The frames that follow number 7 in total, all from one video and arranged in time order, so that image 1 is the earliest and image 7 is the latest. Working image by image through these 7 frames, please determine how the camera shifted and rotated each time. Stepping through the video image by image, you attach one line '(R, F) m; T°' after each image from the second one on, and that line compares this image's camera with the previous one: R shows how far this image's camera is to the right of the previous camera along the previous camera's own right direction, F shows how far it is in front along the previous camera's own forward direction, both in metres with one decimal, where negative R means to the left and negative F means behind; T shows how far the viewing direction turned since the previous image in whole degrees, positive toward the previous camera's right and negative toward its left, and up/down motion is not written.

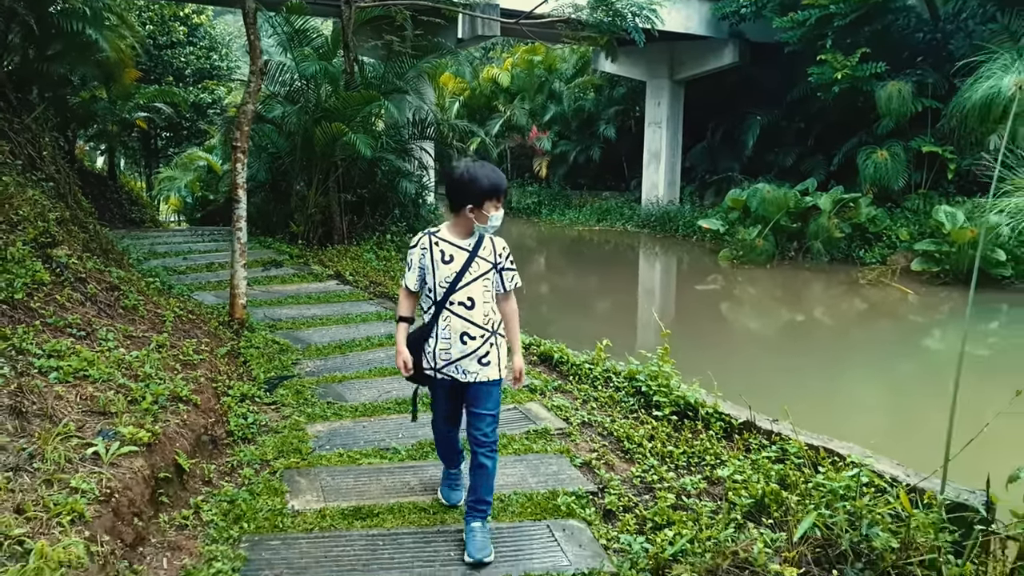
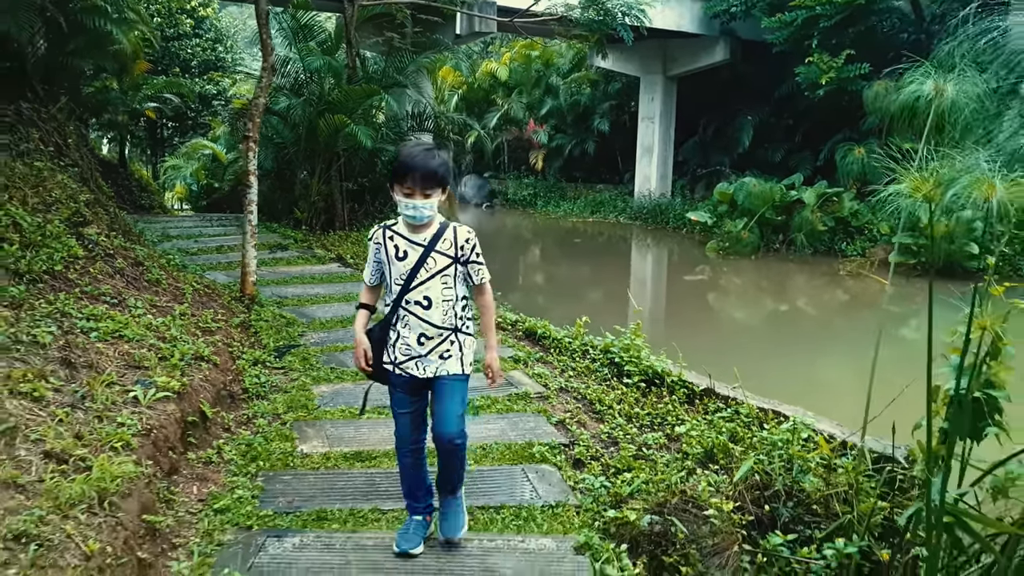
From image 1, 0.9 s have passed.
(+0.1, -0.4) m; 0°
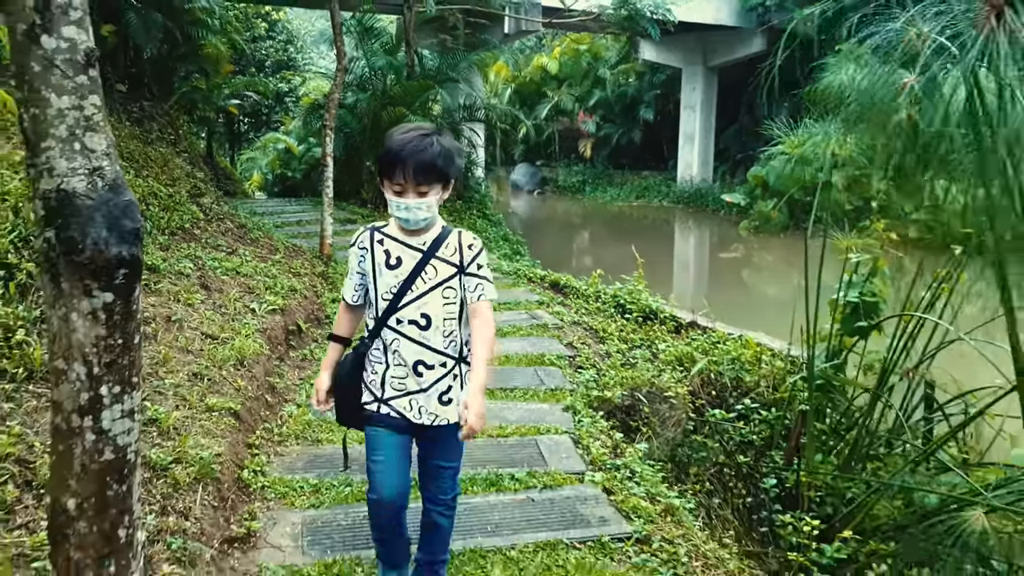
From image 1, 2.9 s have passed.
(+0.2, -1.0) m; -4°
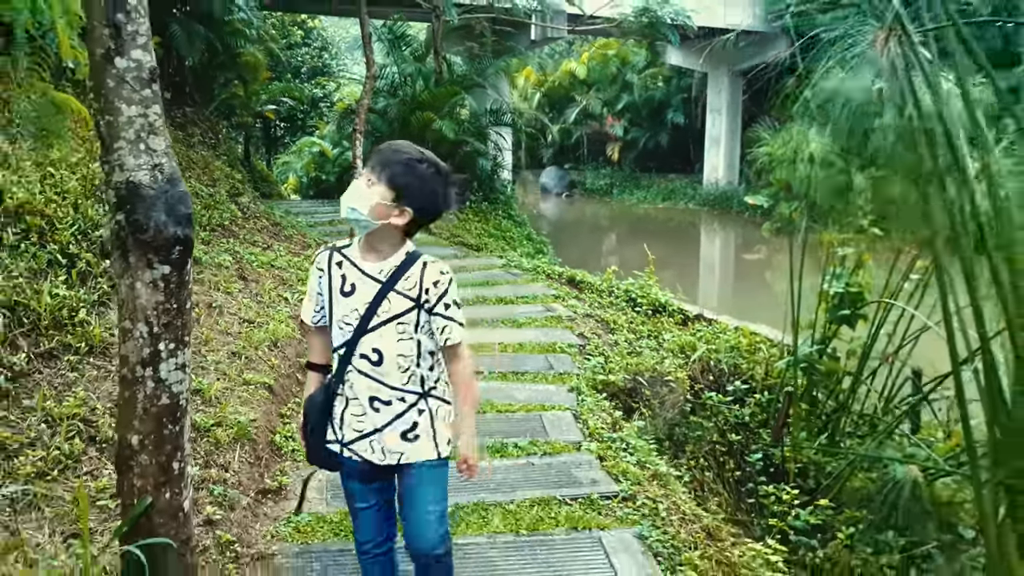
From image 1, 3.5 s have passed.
(+0.1, -0.3) m; -2°
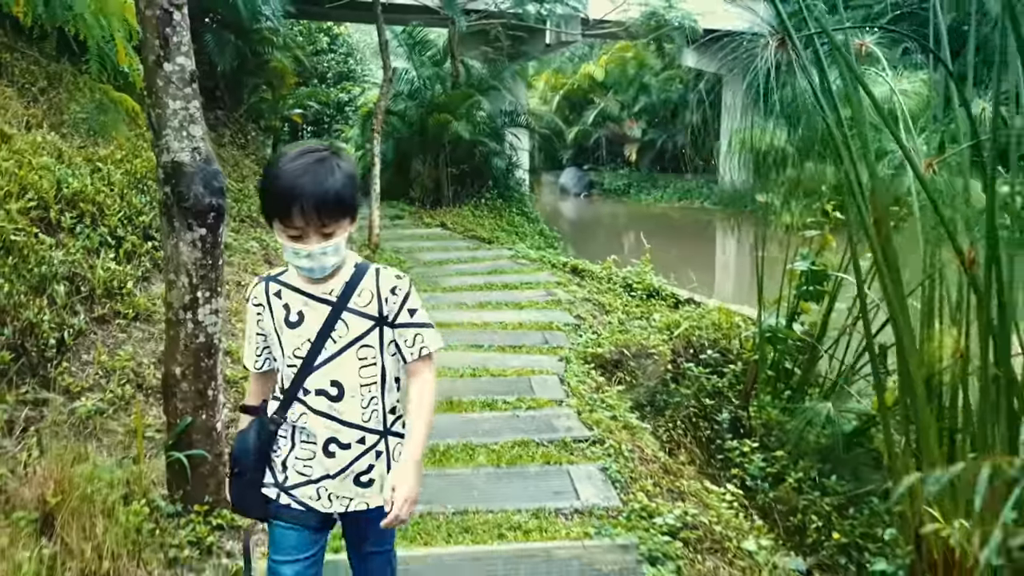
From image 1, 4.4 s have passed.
(+0.2, -0.4) m; -2°
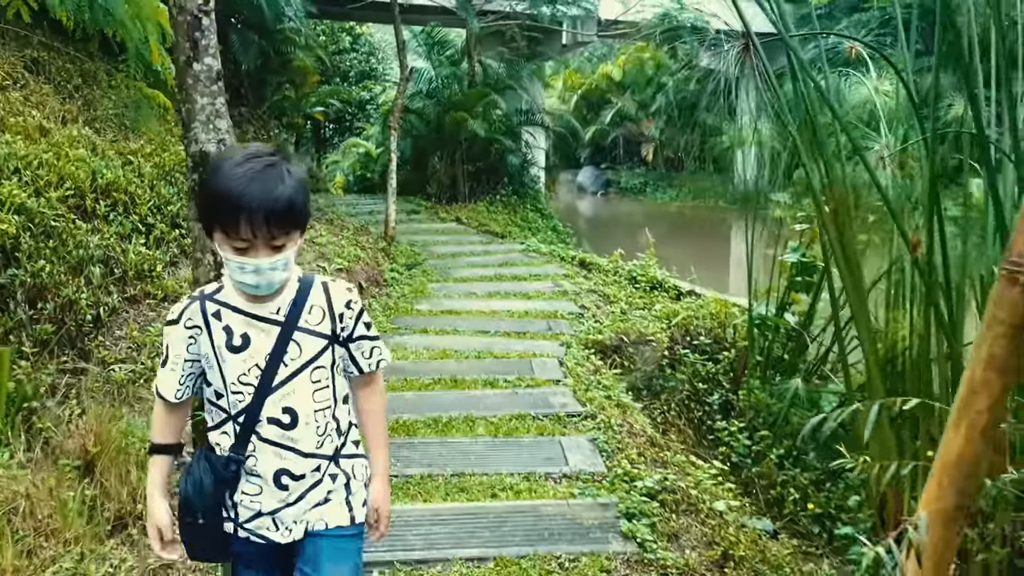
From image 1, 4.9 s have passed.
(+0.1, -0.2) m; -1°
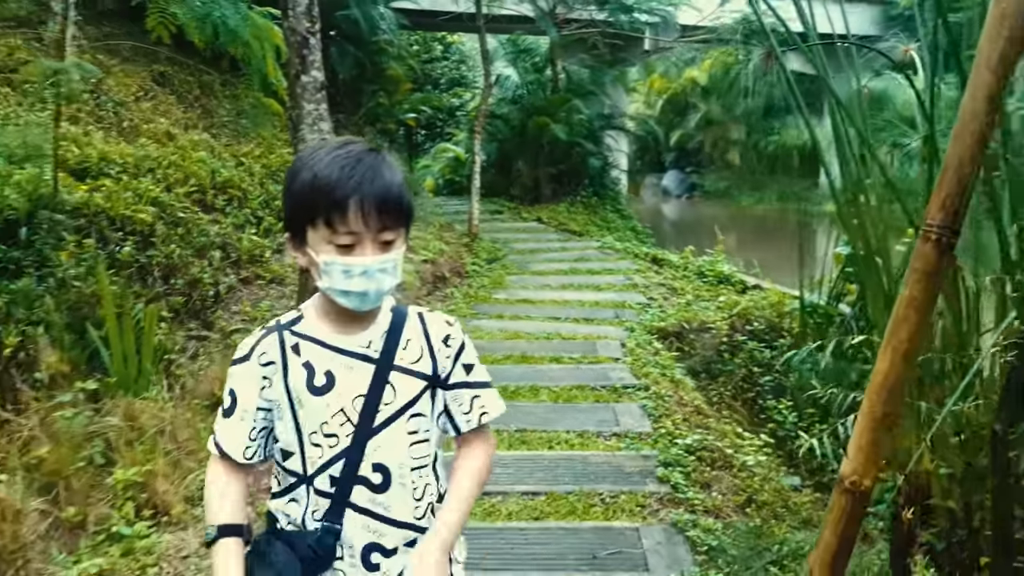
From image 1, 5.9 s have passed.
(+0.1, -0.4) m; -6°
